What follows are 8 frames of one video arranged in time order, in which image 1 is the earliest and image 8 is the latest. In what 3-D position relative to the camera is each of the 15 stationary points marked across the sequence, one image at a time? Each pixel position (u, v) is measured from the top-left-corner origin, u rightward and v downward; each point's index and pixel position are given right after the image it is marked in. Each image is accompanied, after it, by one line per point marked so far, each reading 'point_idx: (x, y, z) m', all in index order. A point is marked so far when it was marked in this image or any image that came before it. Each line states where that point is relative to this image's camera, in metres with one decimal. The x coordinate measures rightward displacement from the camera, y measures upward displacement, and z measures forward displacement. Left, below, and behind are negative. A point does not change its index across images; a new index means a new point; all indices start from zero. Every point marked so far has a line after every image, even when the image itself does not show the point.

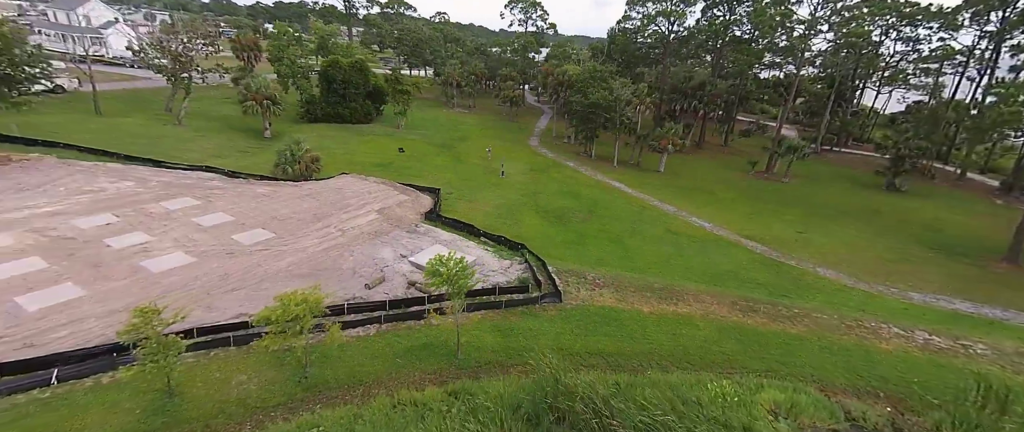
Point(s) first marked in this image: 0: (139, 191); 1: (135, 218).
0: (-18.2, +1.2, +18.7) m
1: (-15.4, -0.1, +15.6) m
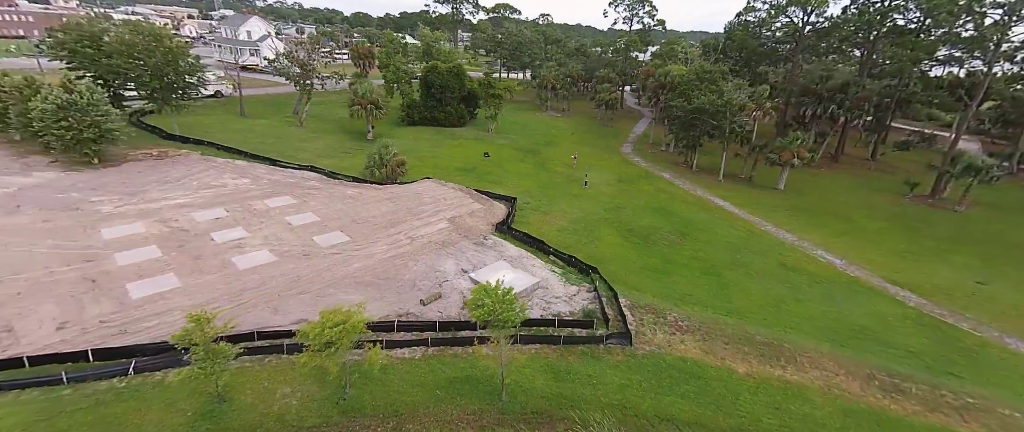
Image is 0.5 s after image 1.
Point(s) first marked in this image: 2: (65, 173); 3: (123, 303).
0: (-14.3, +1.6, +21.1) m
1: (-12.4, +0.1, +17.5) m
2: (-23.2, +2.0, +19.9) m
3: (-10.9, -2.5, +10.8) m
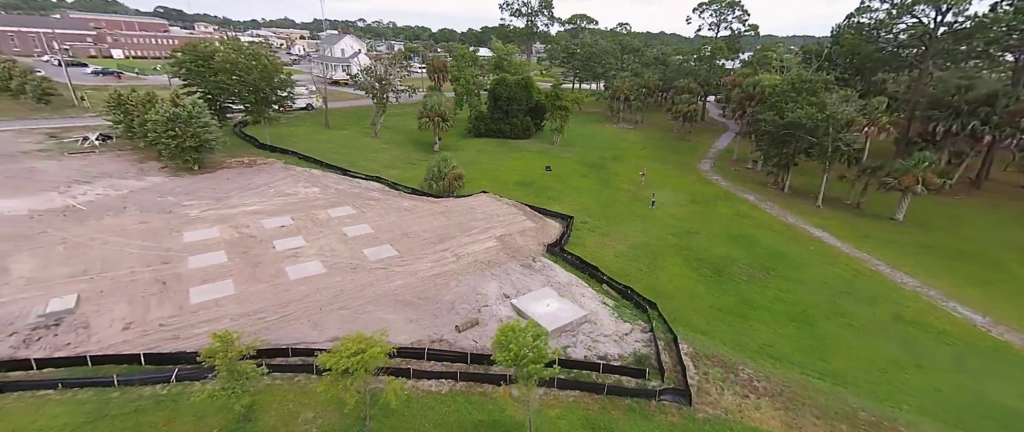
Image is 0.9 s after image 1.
0: (-11.2, +1.2, +22.3) m
1: (-10.0, -0.3, +18.4) m
2: (-20.1, +2.1, +22.7) m
3: (-9.8, -2.7, +11.5) m
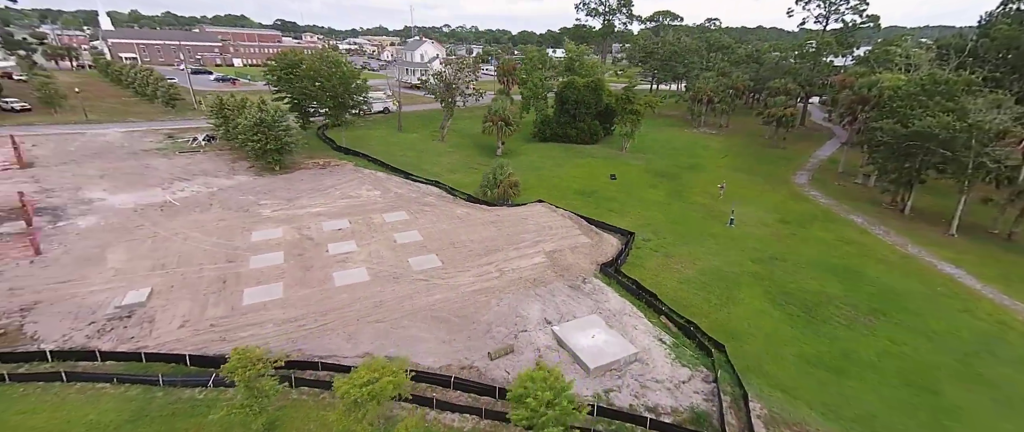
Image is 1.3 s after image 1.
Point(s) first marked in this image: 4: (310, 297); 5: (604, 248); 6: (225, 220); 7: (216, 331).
0: (-8.0, +1.0, +23.0) m
1: (-7.6, -0.5, +18.9) m
2: (-16.6, +2.4, +24.8) m
3: (-8.7, -2.9, +12.0) m
4: (-6.9, -2.8, +13.2) m
5: (+4.6, -1.6, +19.2) m
6: (-13.8, -0.2, +18.5) m
7: (-8.5, -3.3, +11.1) m
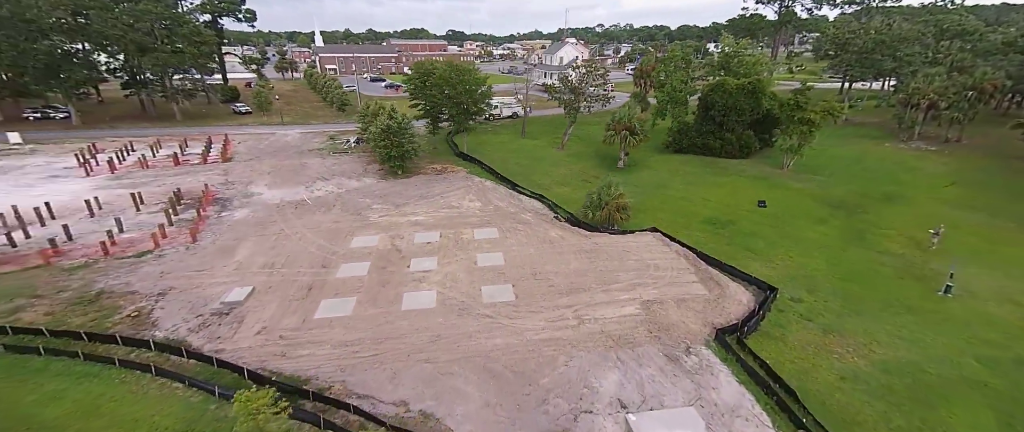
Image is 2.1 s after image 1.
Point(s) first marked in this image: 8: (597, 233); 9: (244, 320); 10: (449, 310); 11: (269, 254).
0: (-2.1, +0.2, +22.5) m
1: (-3.2, -1.2, +18.5) m
2: (-9.4, +2.4, +27.1) m
3: (-6.7, -3.4, +12.4) m
4: (-4.7, -3.4, +12.9) m
5: (+8.3, -3.5, +14.8) m
6: (-9.1, -0.3, +20.2) m
7: (-6.9, -3.8, +11.5) m
8: (+4.4, -0.9, +19.8) m
9: (-8.6, -3.3, +12.4) m
10: (-2.2, -3.4, +13.5) m
11: (-10.5, -1.6, +16.6) m
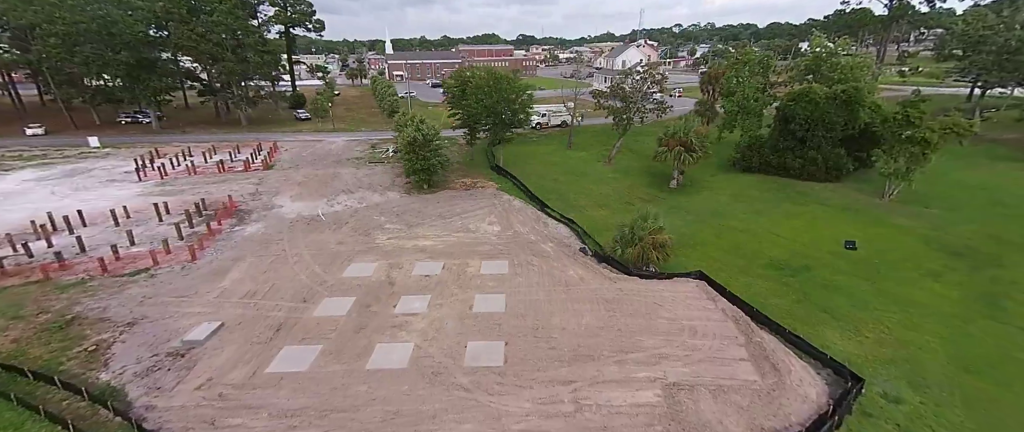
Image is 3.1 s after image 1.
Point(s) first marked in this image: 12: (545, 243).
0: (-1.0, -1.2, +20.1) m
1: (-2.8, -2.6, +16.3) m
2: (-7.5, +1.3, +25.8) m
3: (-7.3, -4.4, +10.9) m
4: (-5.2, -4.6, +11.1) m
5: (+7.9, -5.3, +10.9) m
6: (-8.4, -1.4, +18.9) m
7: (-7.6, -4.8, +10.0) m
8: (+4.9, -2.6, +16.5) m
9: (-9.2, -4.3, +11.1) m
10: (-2.7, -4.7, +11.3) m
11: (-10.3, -2.6, +15.6) m
12: (+1.8, -1.4, +19.8) m
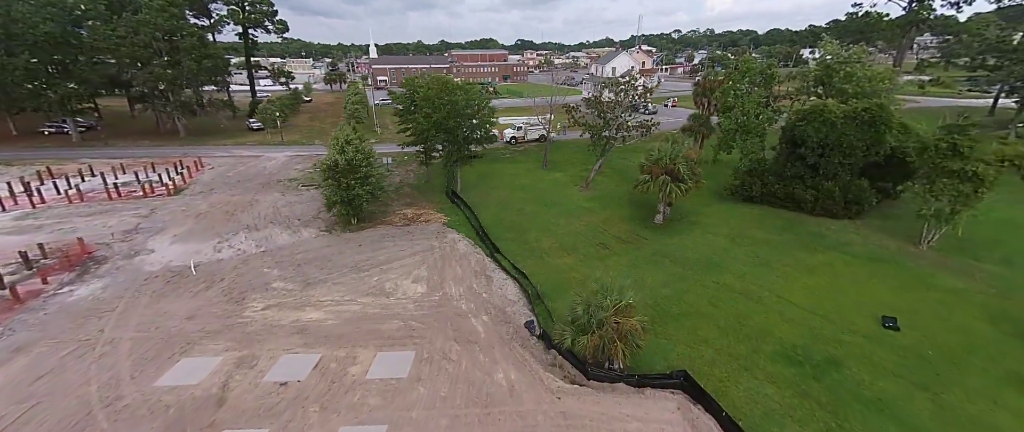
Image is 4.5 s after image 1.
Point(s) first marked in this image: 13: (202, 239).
0: (-4.0, -3.5, +14.9) m
1: (-5.7, -4.9, +11.1) m
2: (-10.5, -1.1, +20.6) m
3: (-10.2, -6.7, +5.6) m
4: (-8.2, -6.9, +5.8) m
5: (+4.9, -7.7, +5.7) m
6: (-11.3, -3.7, +13.7) m
7: (-10.6, -7.0, +4.7) m
8: (+1.9, -5.0, +11.3) m
9: (-12.1, -6.5, +5.8) m
10: (-5.7, -6.9, +6.1) m
11: (-13.3, -4.8, +10.4) m
12: (-1.2, -3.7, +14.6) m
13: (-16.0, -1.1, +19.9) m
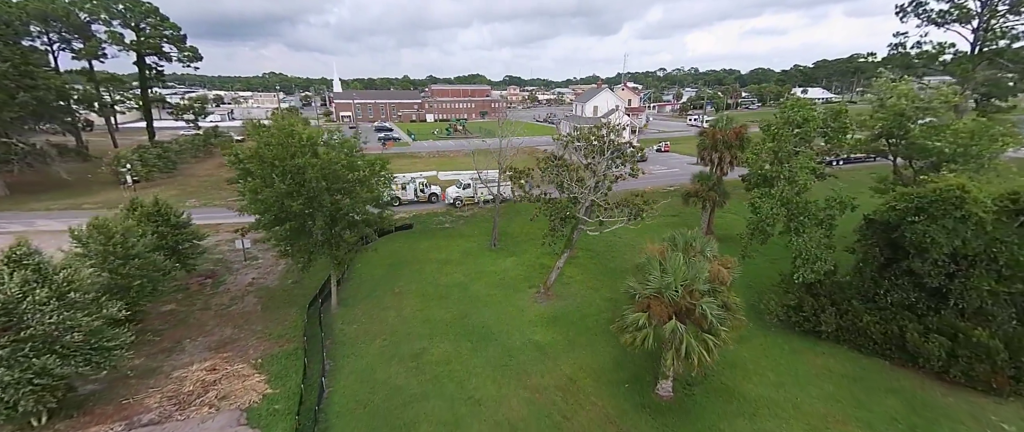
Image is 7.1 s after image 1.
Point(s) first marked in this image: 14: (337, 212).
0: (-7.8, -8.4, +3.3) m
1: (-9.4, -9.4, -0.7) m
2: (-14.4, -6.3, +8.9) m
3: (-13.8, -10.7, -6.4) m
4: (-11.7, -10.9, -6.2) m
5: (+1.3, -11.7, -6.0) m
6: (-15.1, -8.3, +1.8) m
7: (-14.1, -11.0, -7.4) m
8: (-1.8, -9.5, -0.3) m
9: (-15.7, -10.5, -6.3) m
10: (-9.2, -11.0, -5.9) m
11: (-17.0, -9.2, -1.6) m
12: (-5.0, -8.5, +3.0) m
13: (-19.9, -6.3, +8.0) m
14: (-6.8, +0.5, +16.8) m
